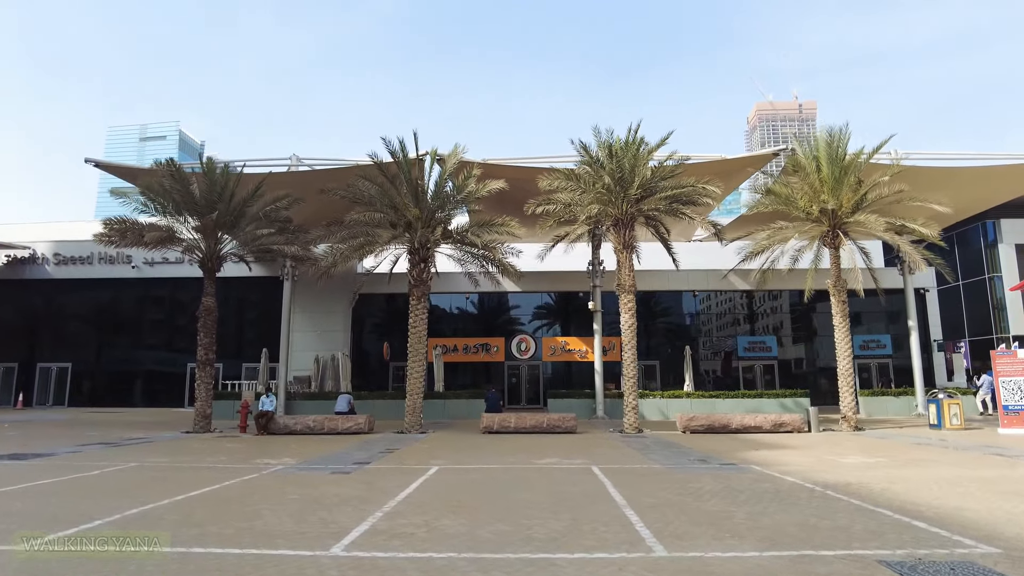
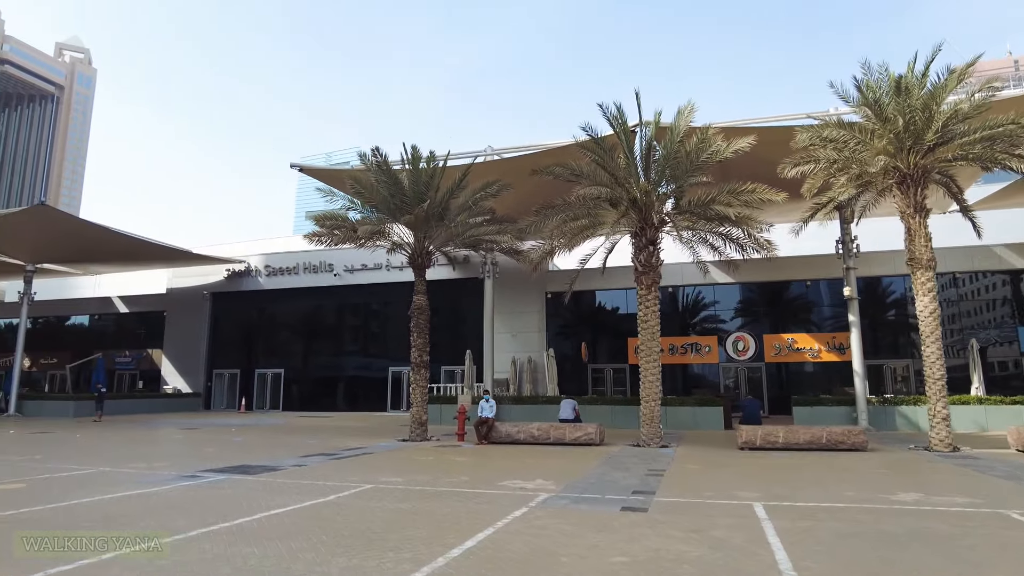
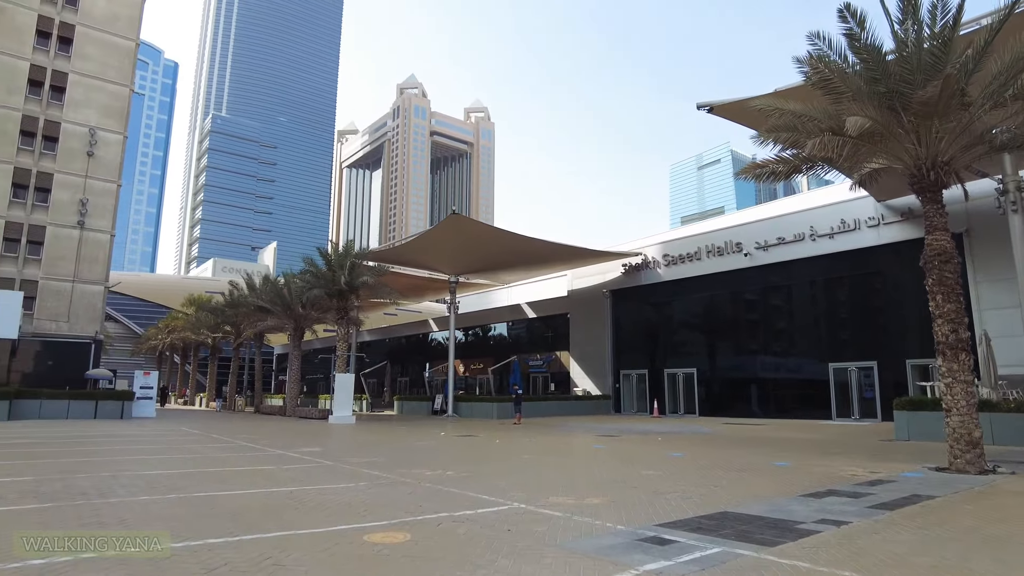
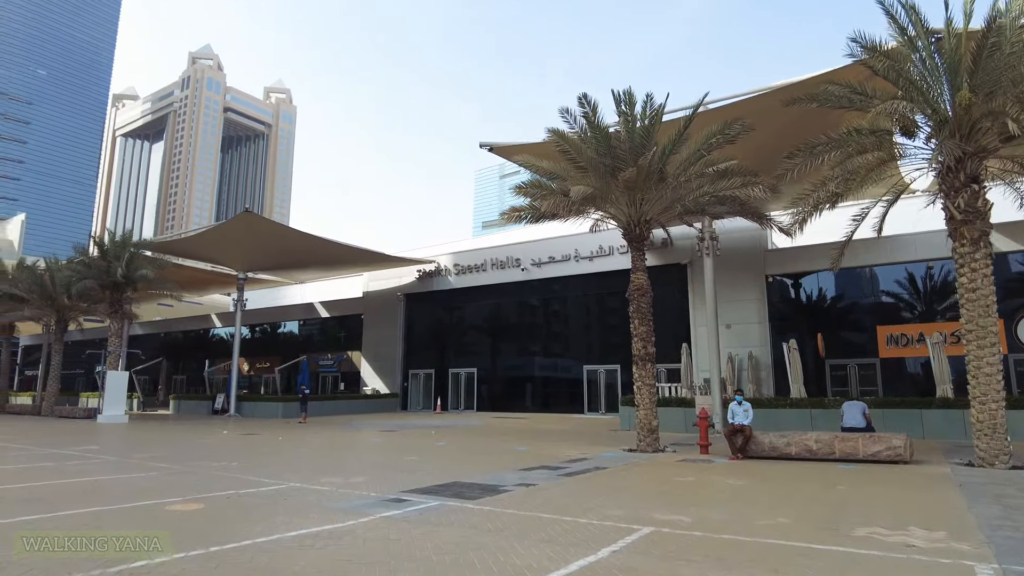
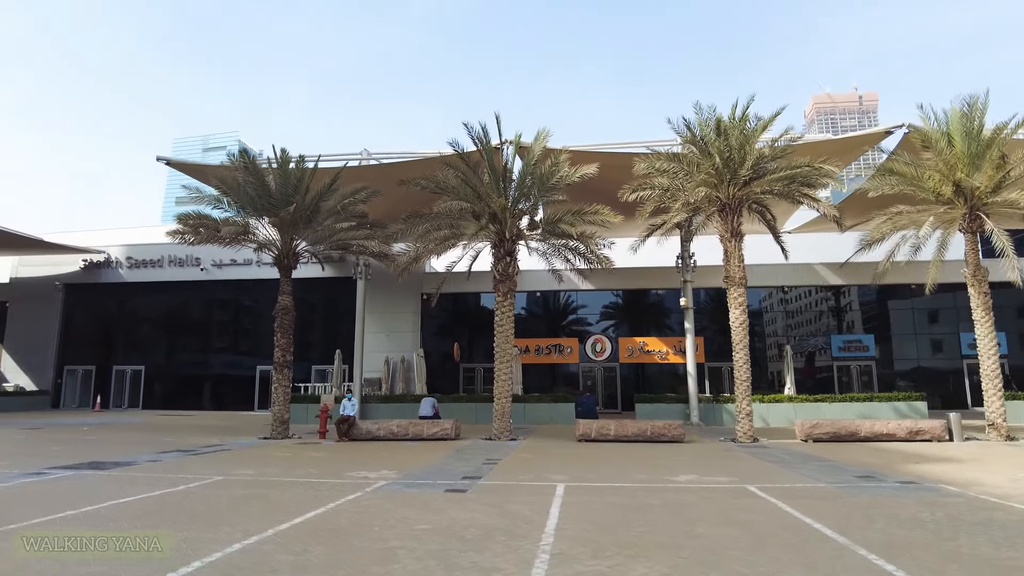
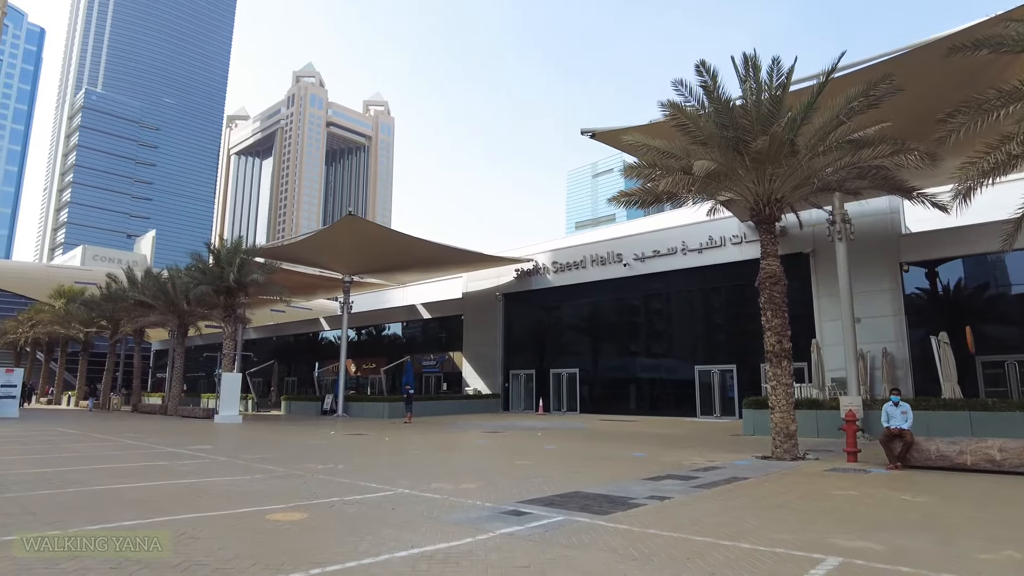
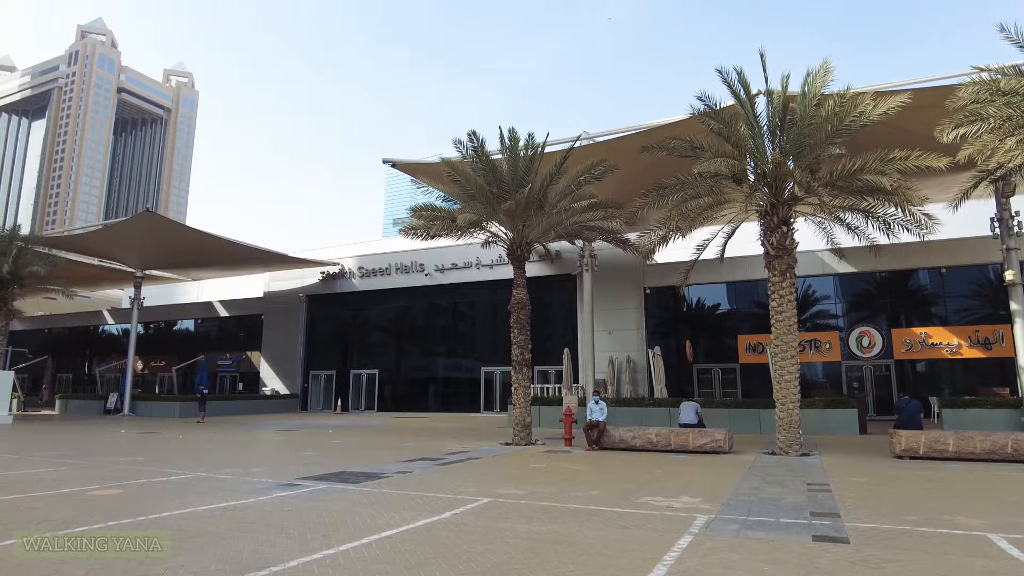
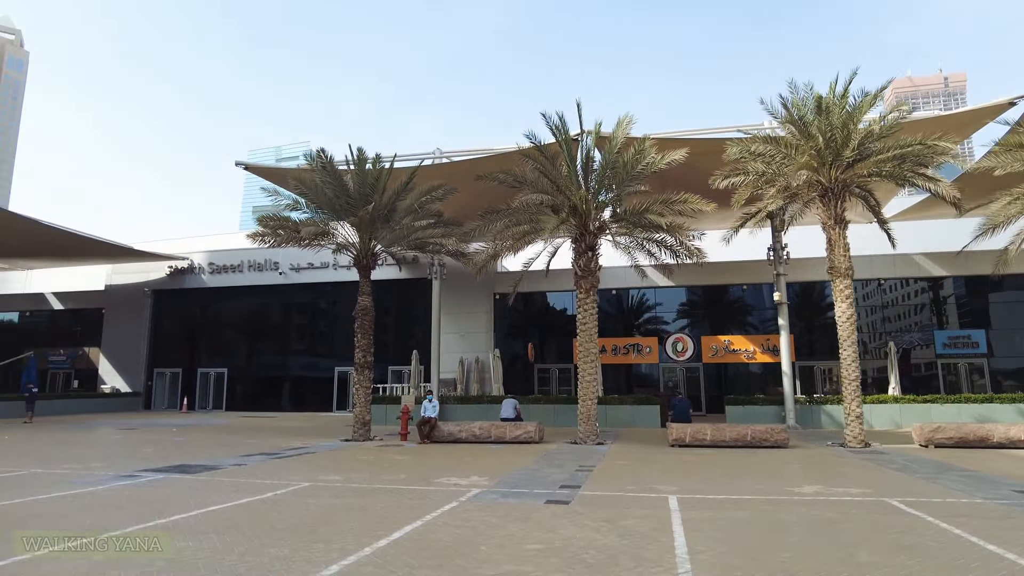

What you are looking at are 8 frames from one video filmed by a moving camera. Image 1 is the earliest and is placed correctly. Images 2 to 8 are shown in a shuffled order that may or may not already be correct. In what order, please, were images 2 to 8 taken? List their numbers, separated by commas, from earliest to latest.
5, 8, 2, 7, 4, 6, 3
